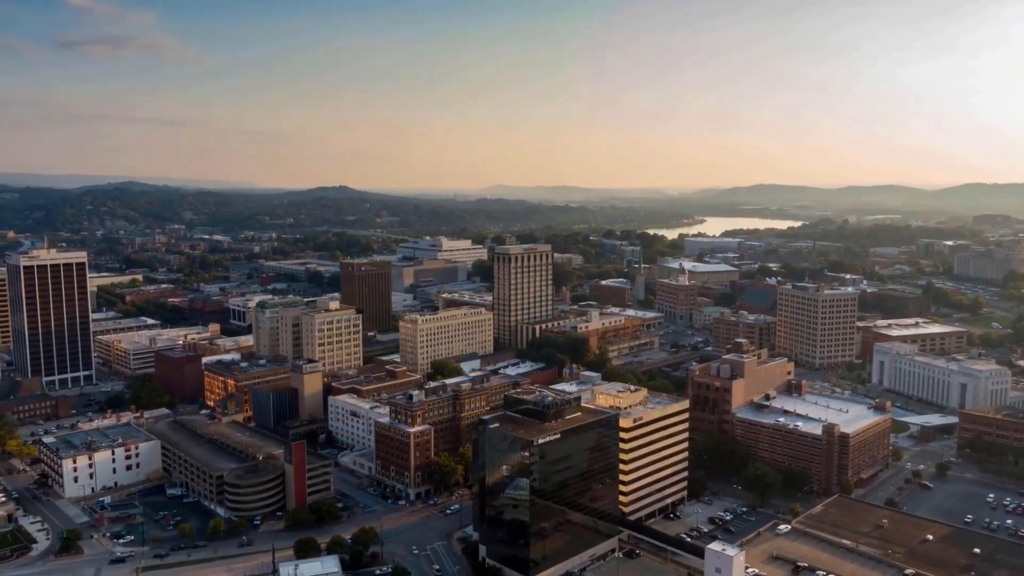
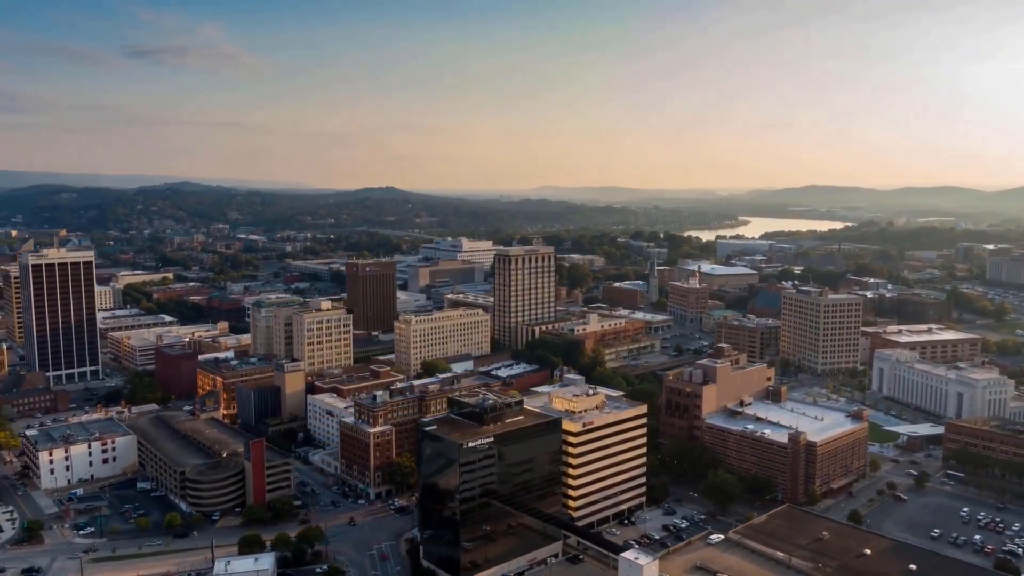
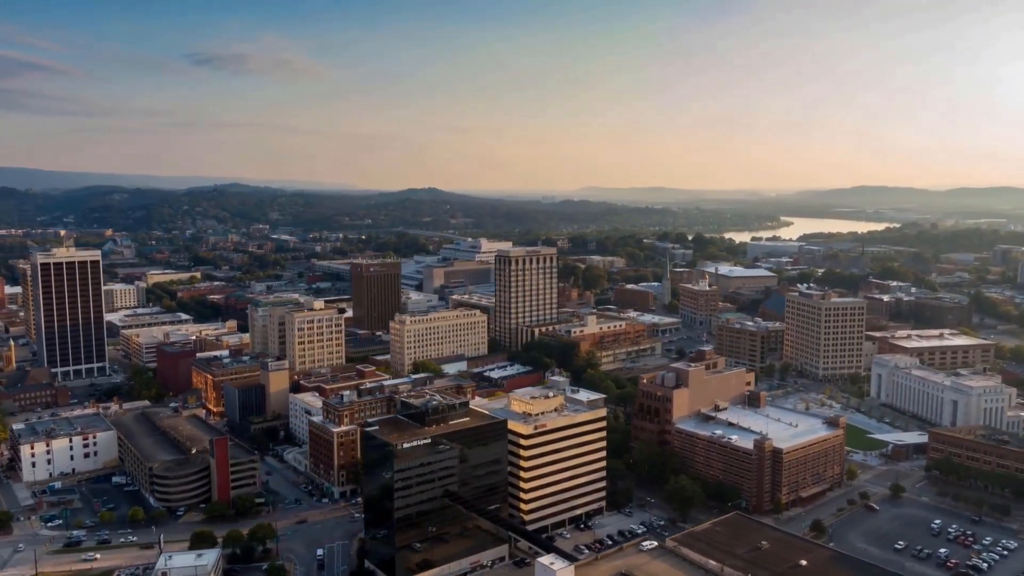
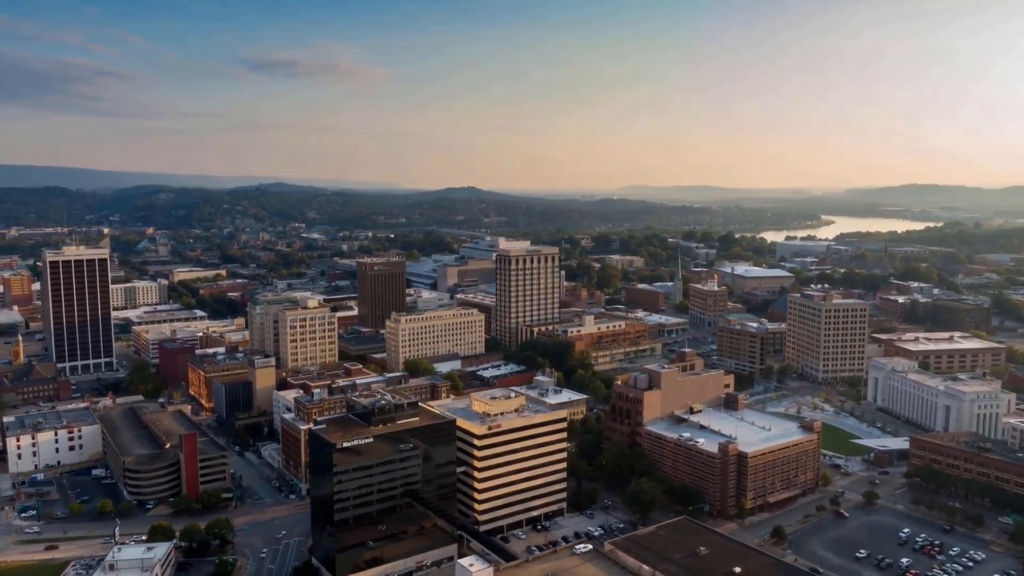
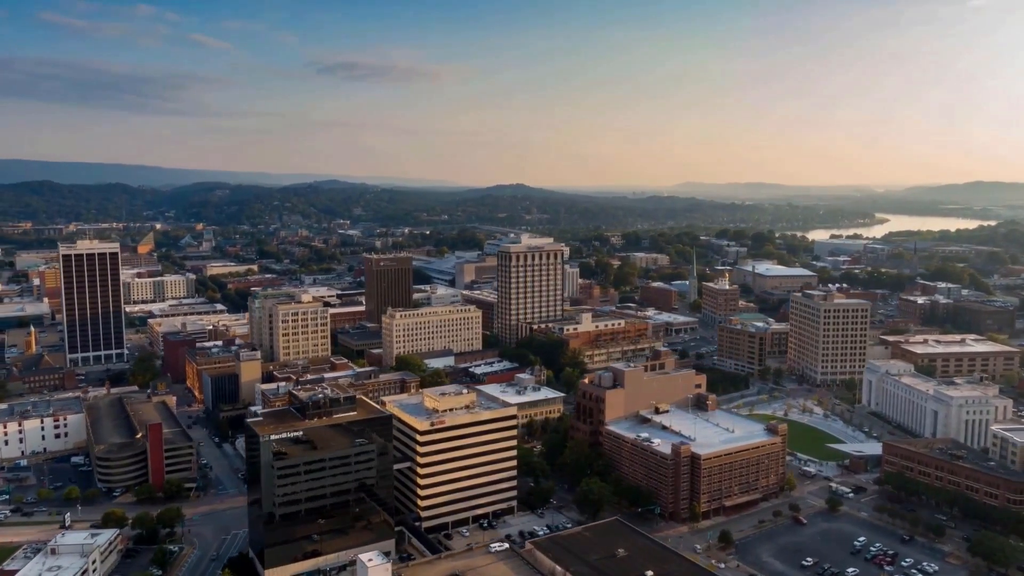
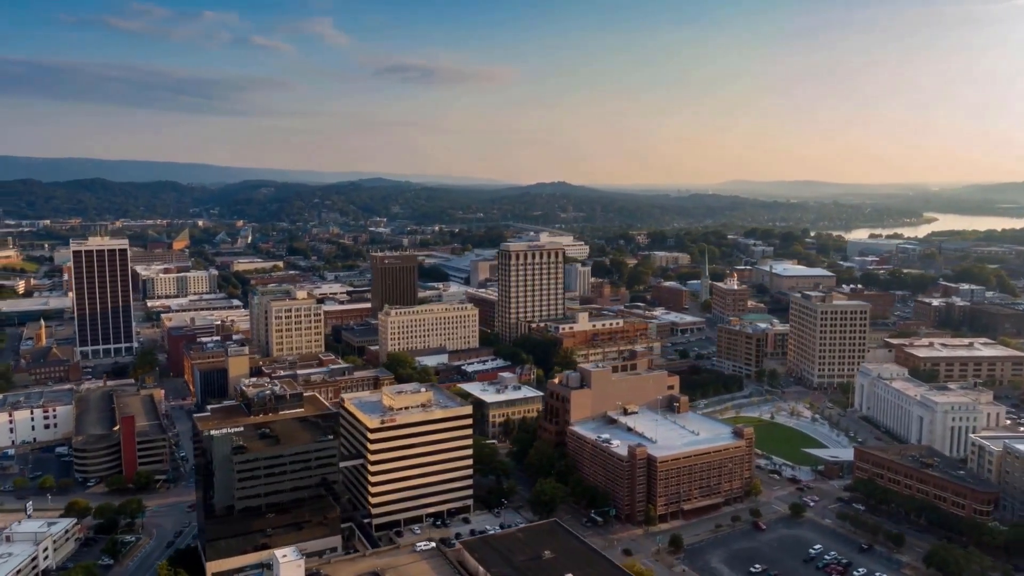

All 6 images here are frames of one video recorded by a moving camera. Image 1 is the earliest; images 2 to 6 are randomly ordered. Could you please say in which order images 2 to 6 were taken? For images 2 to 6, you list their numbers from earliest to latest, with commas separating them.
2, 3, 4, 5, 6
